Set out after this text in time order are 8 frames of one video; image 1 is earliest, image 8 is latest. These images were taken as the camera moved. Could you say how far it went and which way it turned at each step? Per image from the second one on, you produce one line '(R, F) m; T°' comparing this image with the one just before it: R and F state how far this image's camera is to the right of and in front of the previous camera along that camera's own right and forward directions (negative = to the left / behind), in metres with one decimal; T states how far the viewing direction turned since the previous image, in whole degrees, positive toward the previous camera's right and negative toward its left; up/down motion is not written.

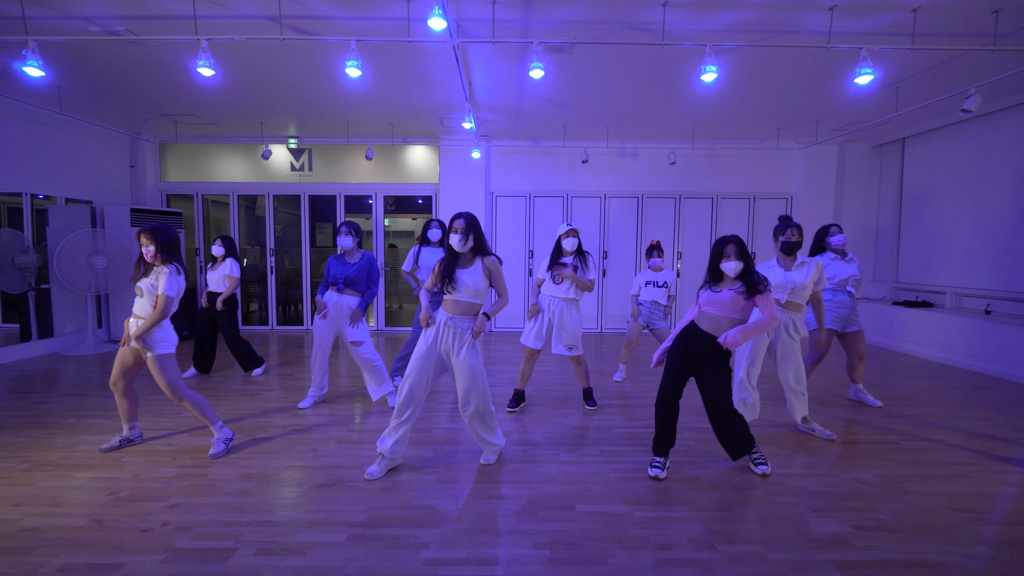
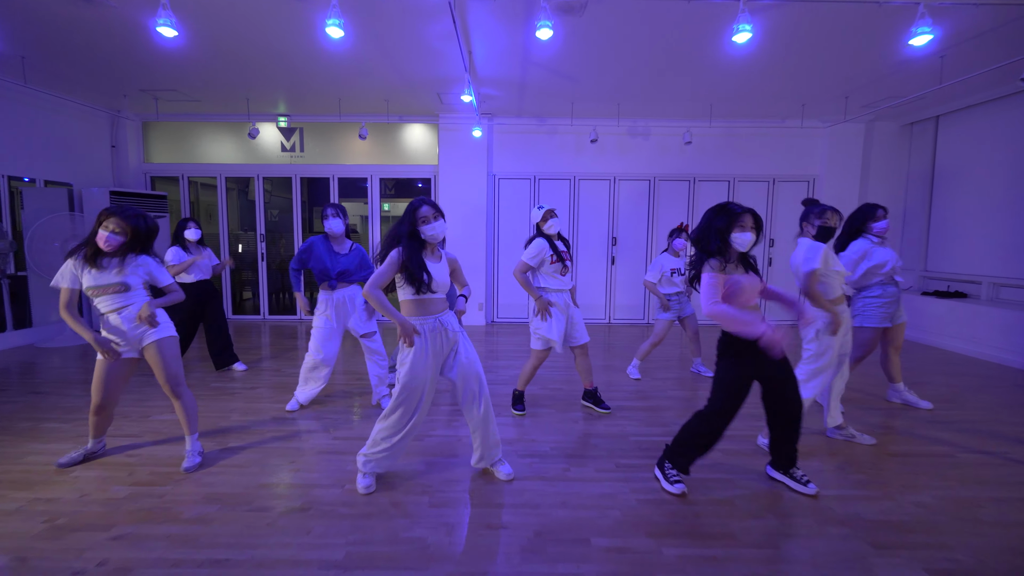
(0.0, +0.4) m; 0°
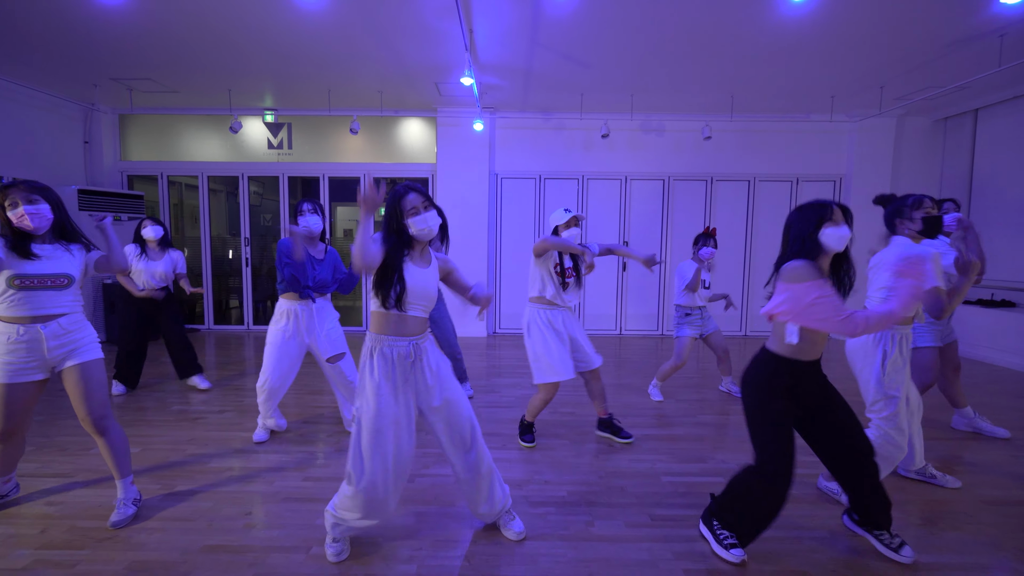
(0.0, +0.5) m; 0°
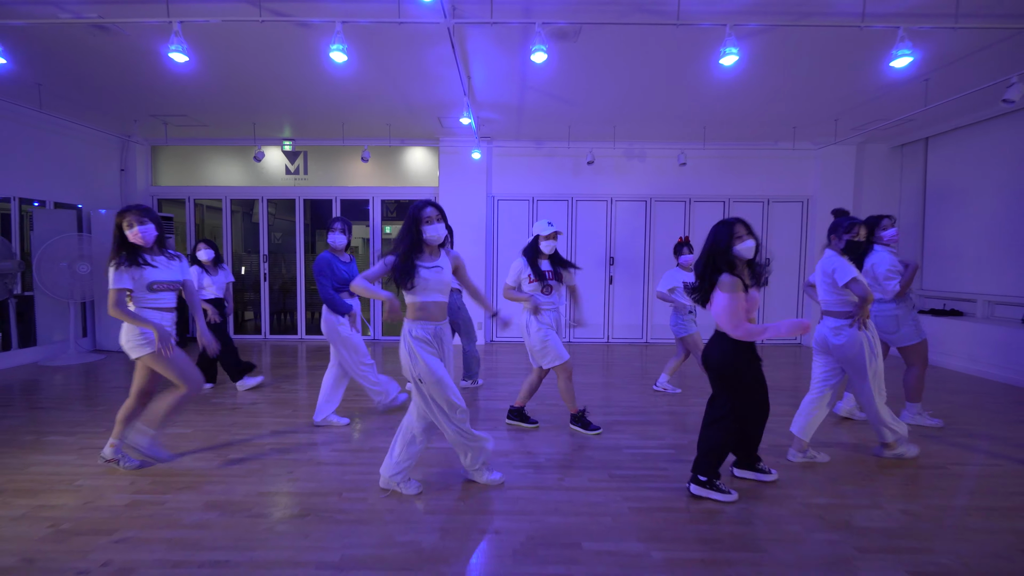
(+0.1, -0.6) m; 0°
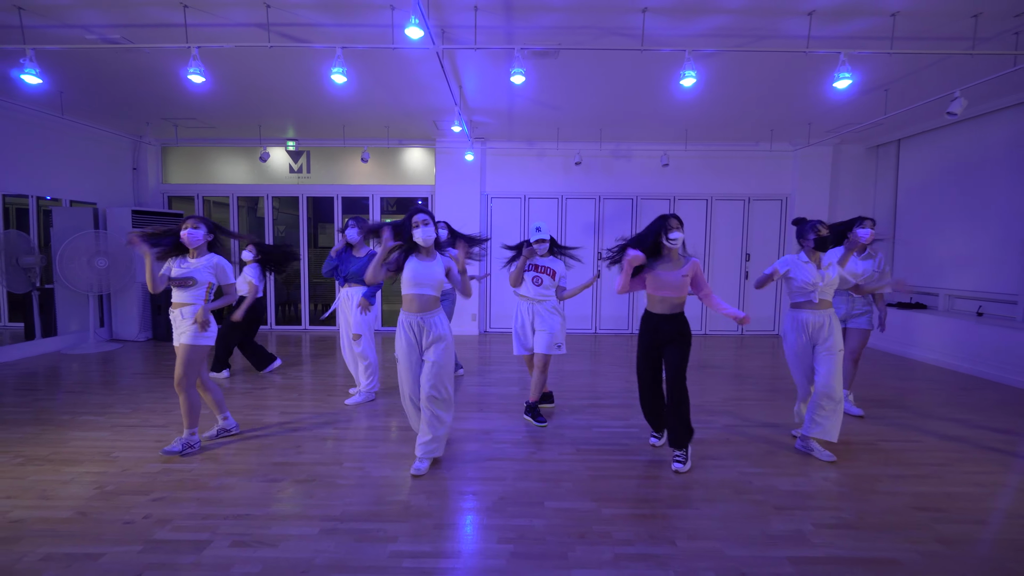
(+0.1, -0.4) m; 0°
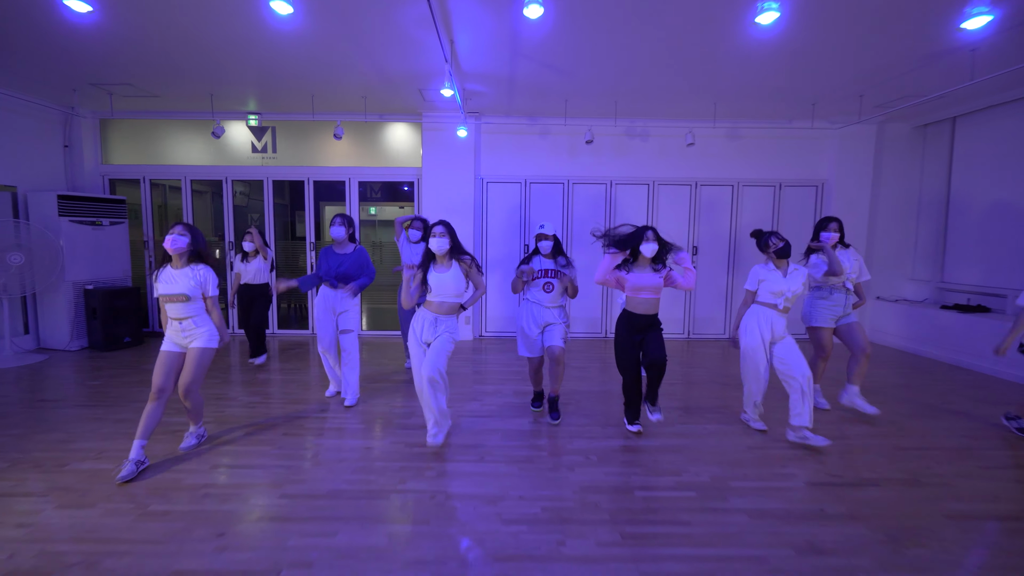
(-0.1, +1.0) m; +1°
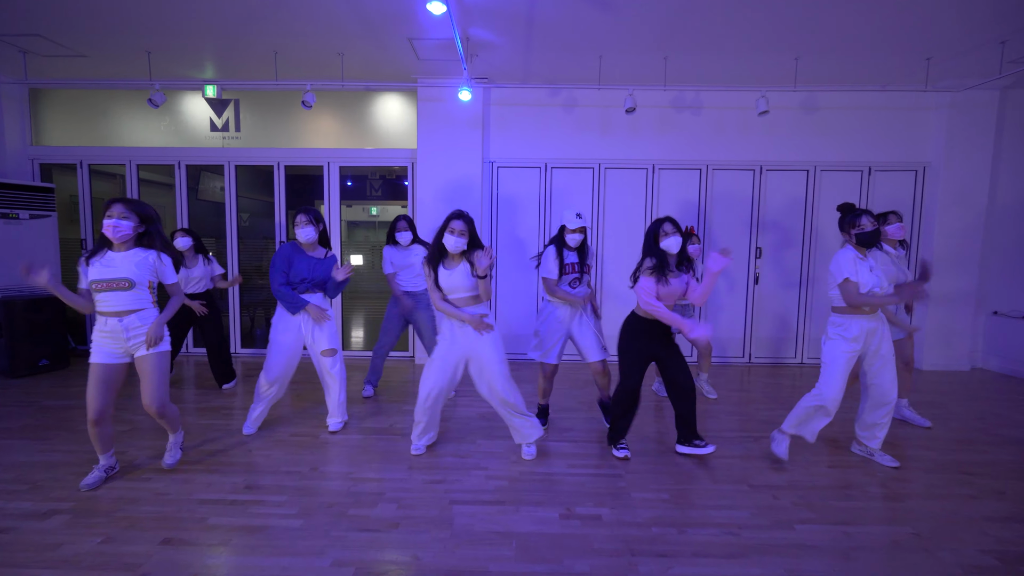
(0.0, +1.3) m; -1°
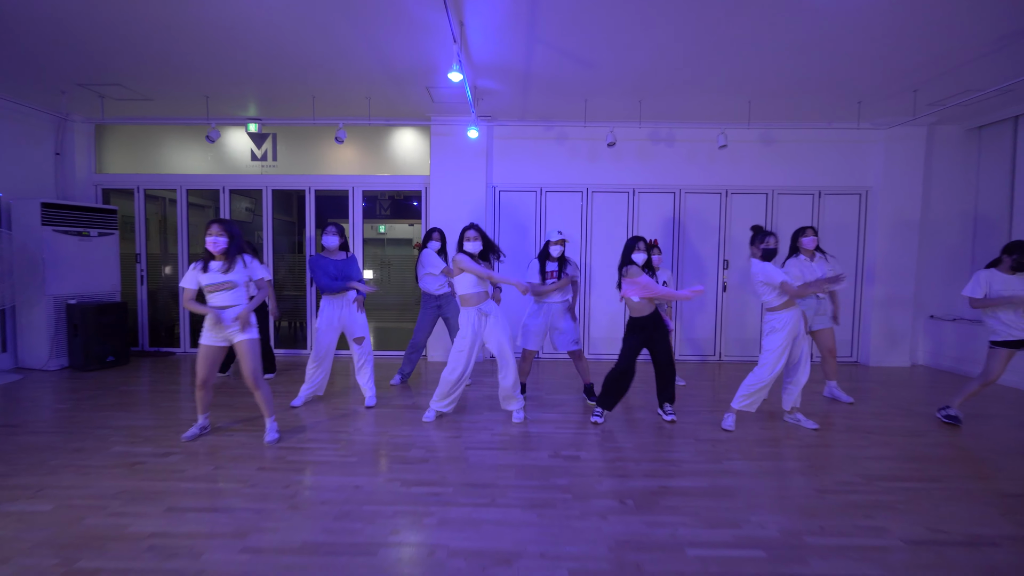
(0.0, -0.8) m; 0°
